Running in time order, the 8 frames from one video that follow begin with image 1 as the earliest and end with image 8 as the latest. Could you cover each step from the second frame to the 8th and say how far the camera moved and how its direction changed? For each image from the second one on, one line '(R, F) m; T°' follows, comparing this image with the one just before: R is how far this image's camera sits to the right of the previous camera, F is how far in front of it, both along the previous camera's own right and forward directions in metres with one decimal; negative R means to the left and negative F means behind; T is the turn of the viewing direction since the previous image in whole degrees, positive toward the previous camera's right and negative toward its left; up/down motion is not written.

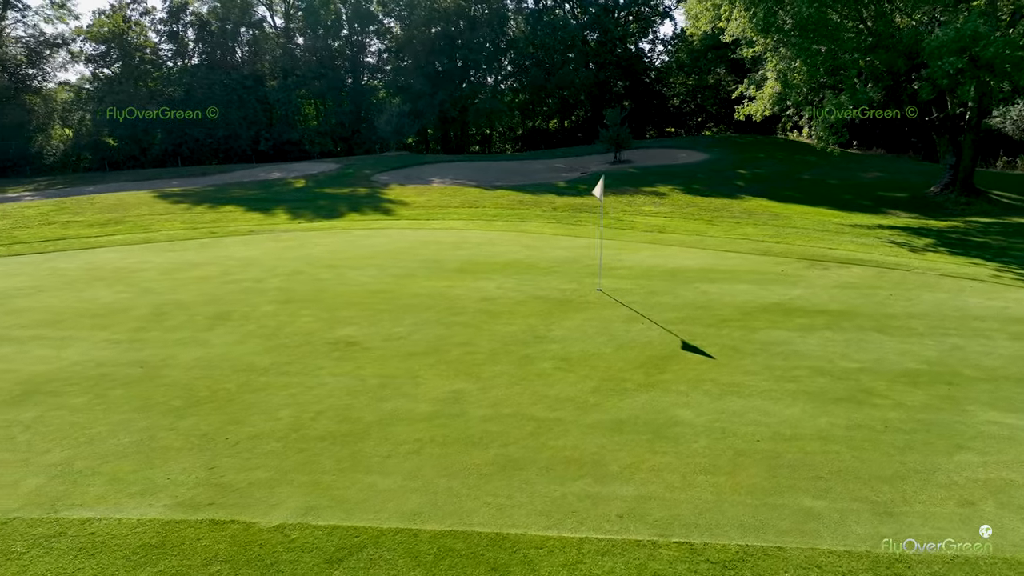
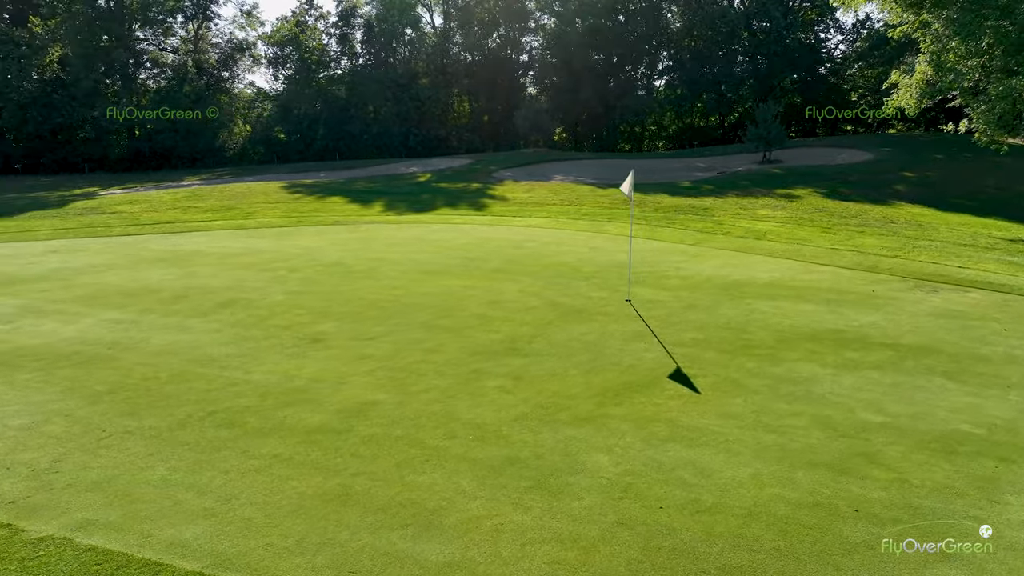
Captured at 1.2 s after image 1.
(+1.9, +1.1) m; -14°
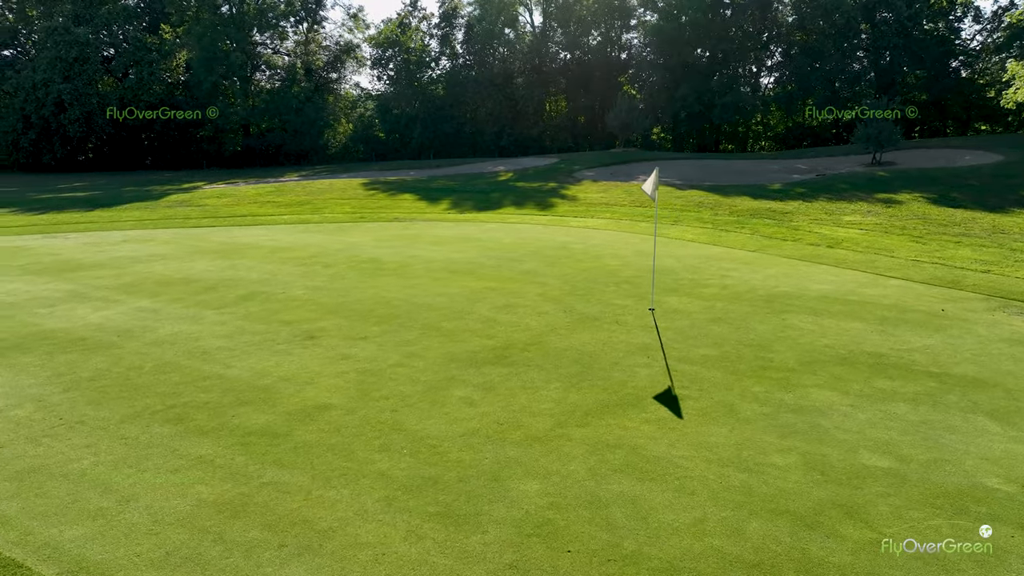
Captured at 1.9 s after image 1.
(+1.0, +0.5) m; -9°
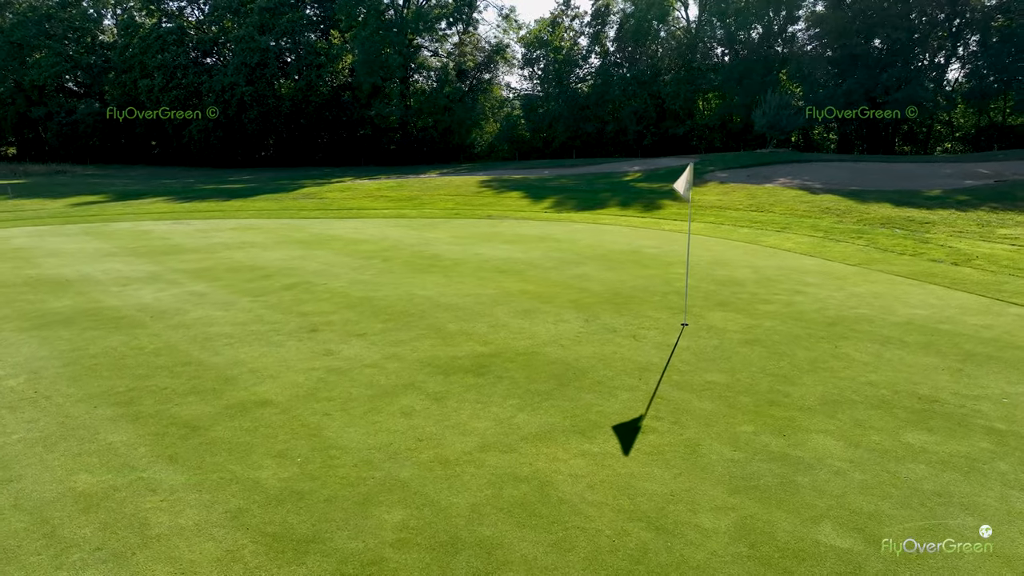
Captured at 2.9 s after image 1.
(+1.4, +0.7) m; -13°
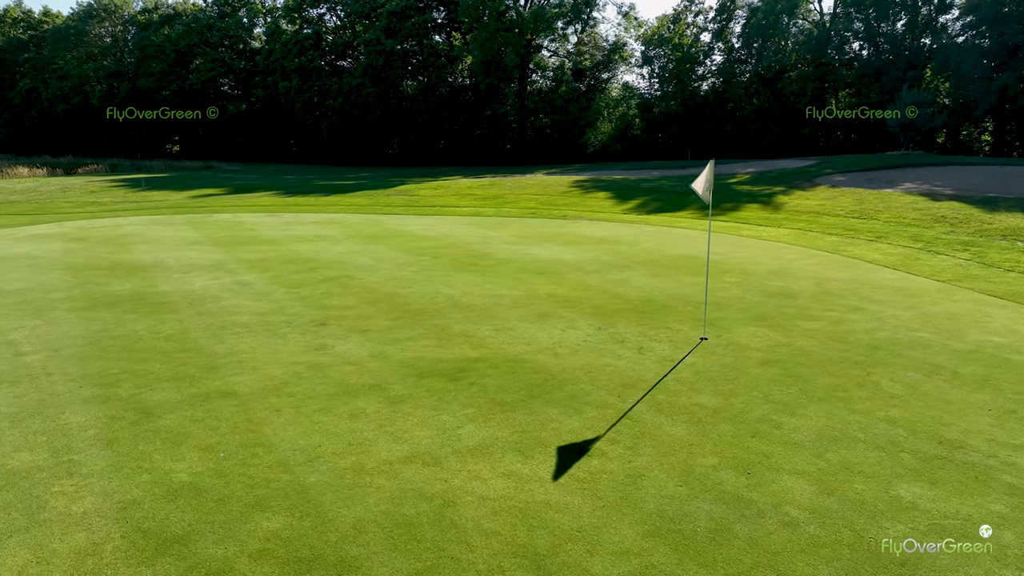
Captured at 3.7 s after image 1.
(+1.1, +0.4) m; -10°
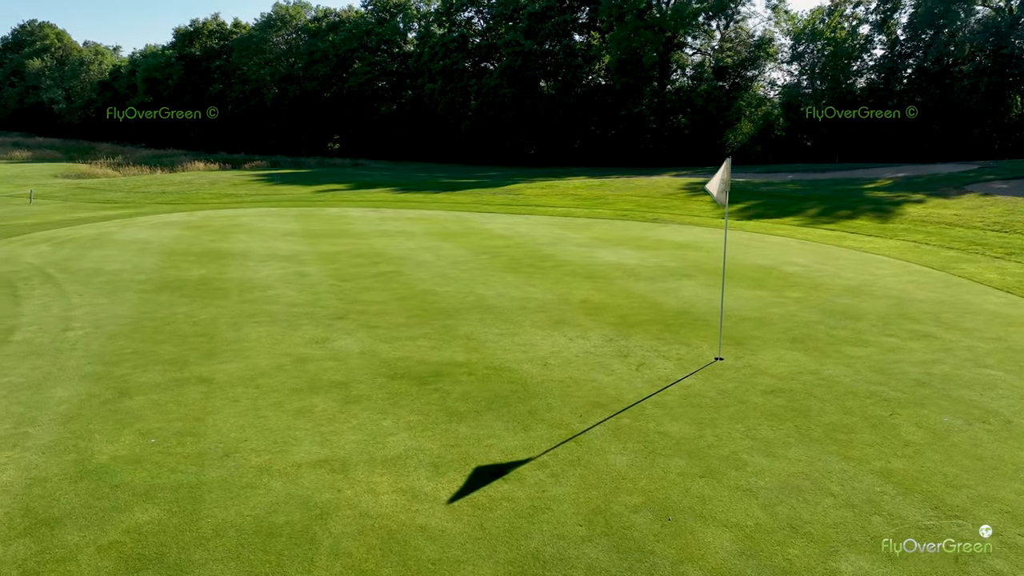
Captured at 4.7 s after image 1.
(+1.2, +0.5) m; -12°
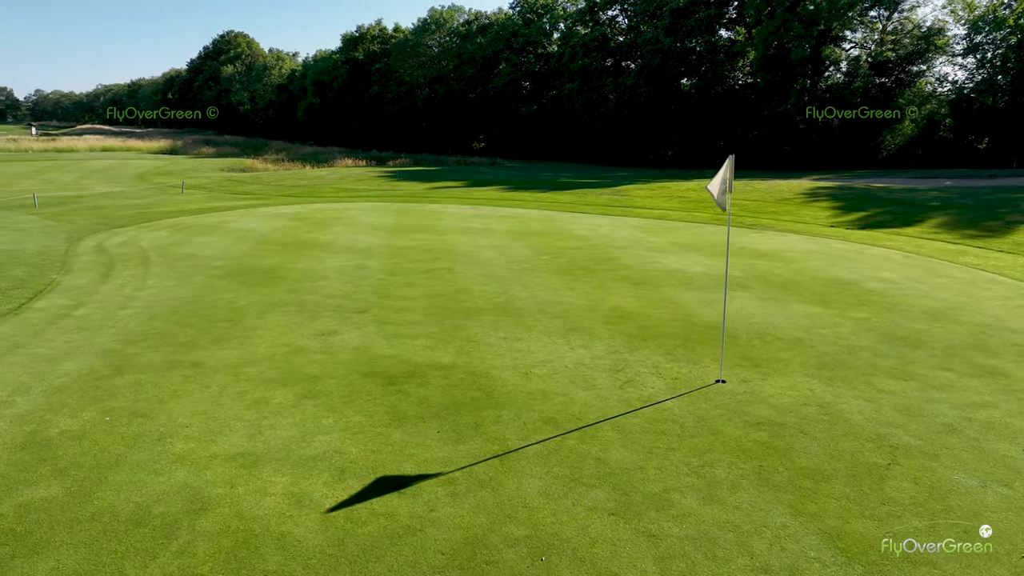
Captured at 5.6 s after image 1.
(+1.1, +0.4) m; -12°
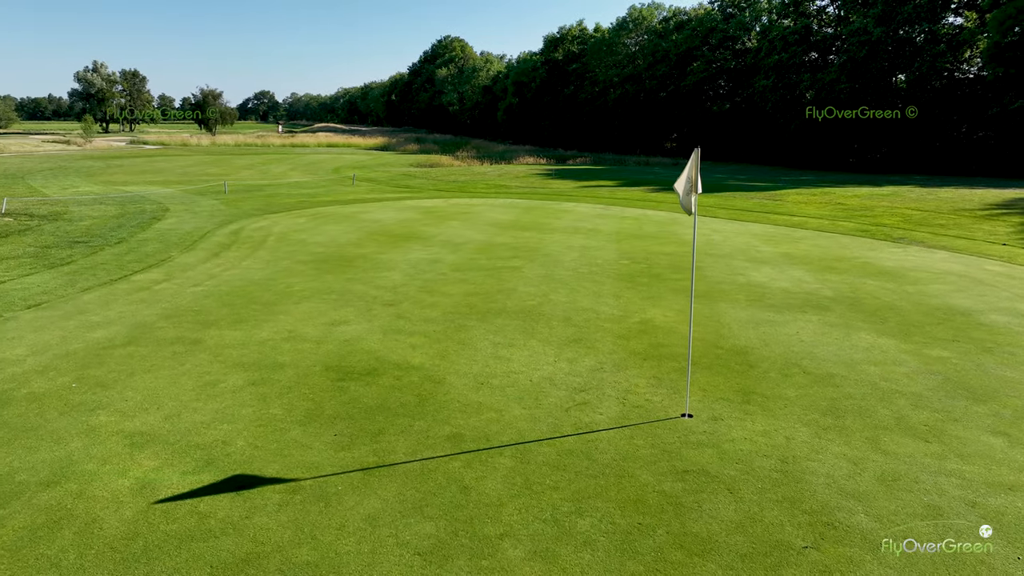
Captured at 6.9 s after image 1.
(+1.5, +0.6) m; -16°
